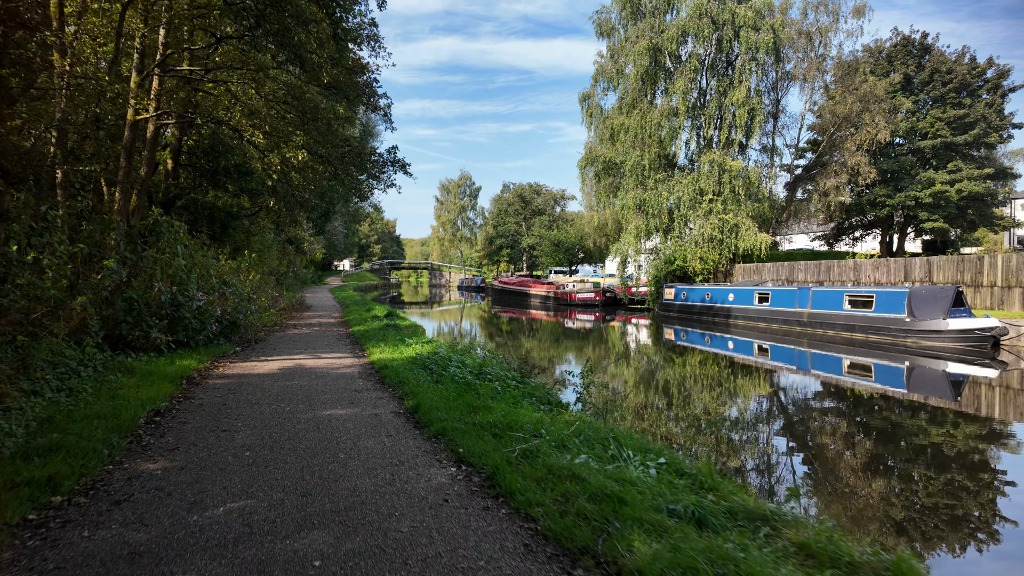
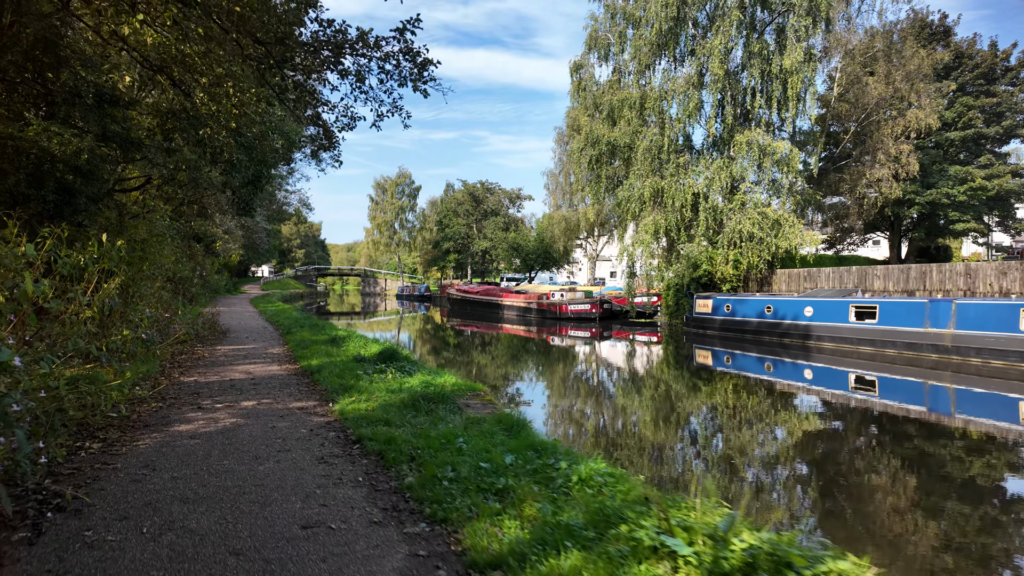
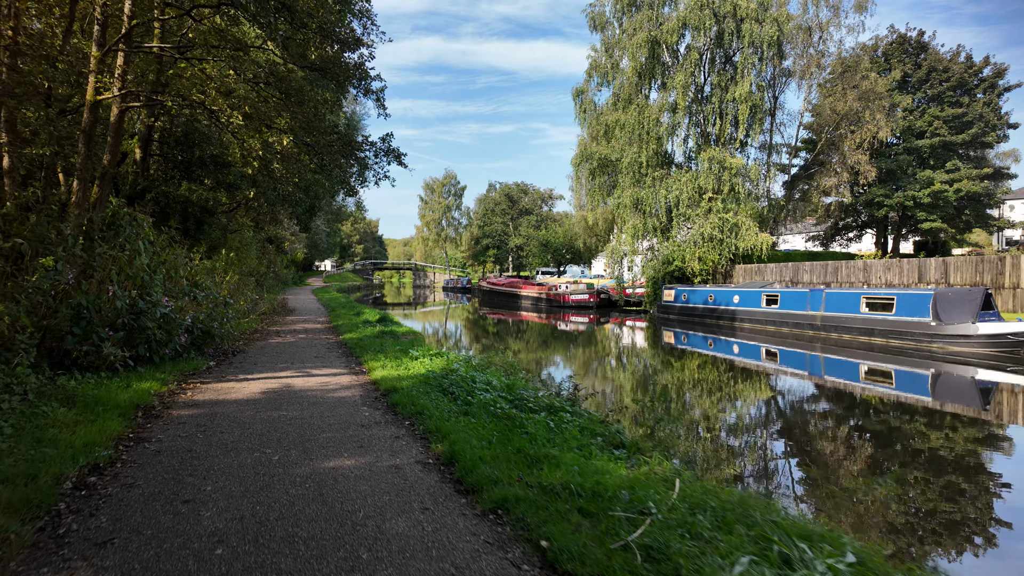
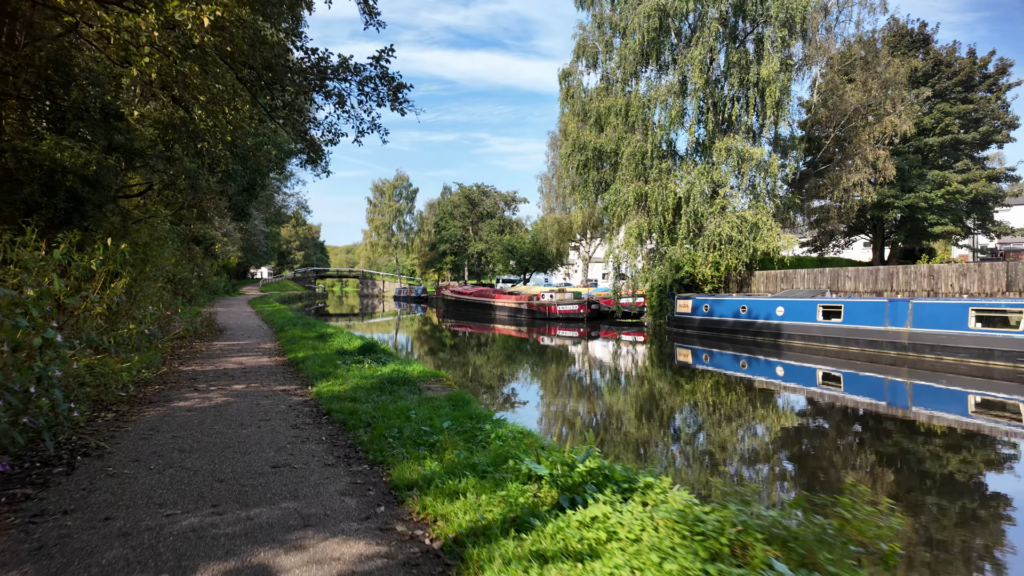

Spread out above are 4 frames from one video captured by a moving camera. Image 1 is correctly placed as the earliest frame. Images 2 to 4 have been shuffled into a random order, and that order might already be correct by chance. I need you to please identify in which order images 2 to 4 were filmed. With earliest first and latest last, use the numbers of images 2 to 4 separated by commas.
3, 4, 2
